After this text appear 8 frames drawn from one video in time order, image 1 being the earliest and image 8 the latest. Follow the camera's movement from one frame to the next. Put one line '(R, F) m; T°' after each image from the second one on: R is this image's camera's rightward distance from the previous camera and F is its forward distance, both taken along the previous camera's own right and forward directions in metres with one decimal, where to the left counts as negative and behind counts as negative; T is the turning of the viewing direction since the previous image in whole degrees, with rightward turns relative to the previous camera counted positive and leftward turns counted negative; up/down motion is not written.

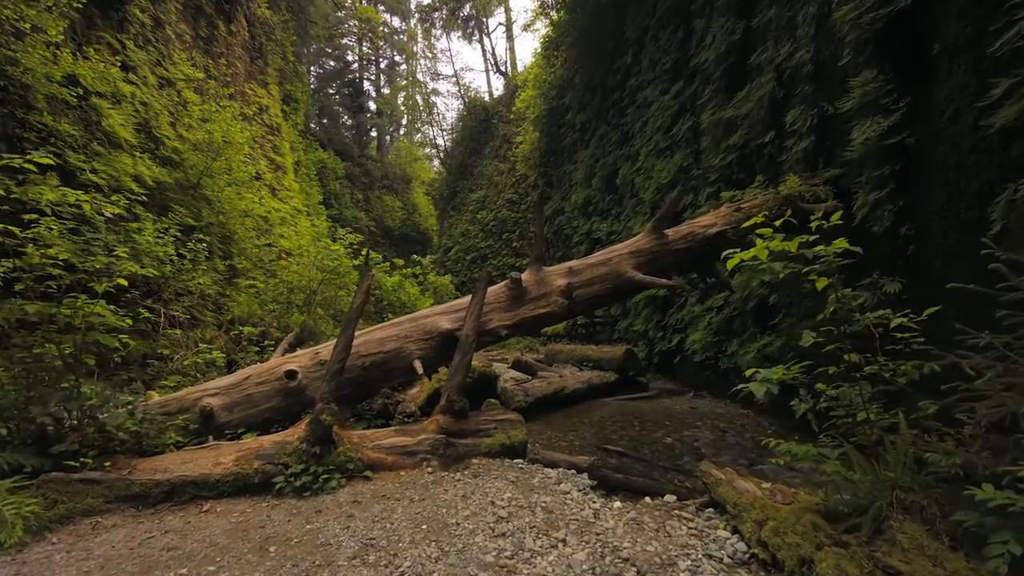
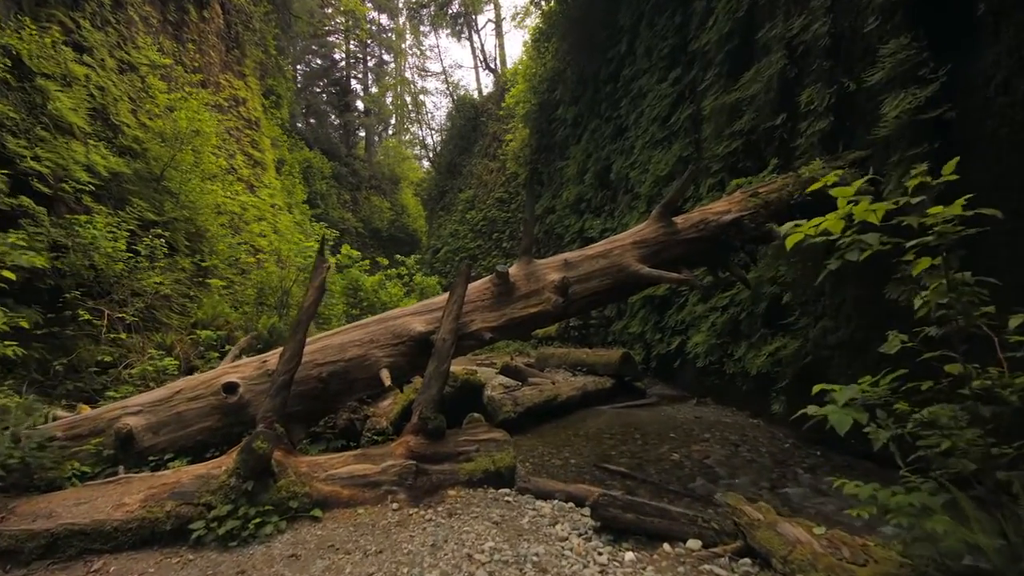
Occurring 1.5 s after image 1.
(0.0, +0.6) m; +1°
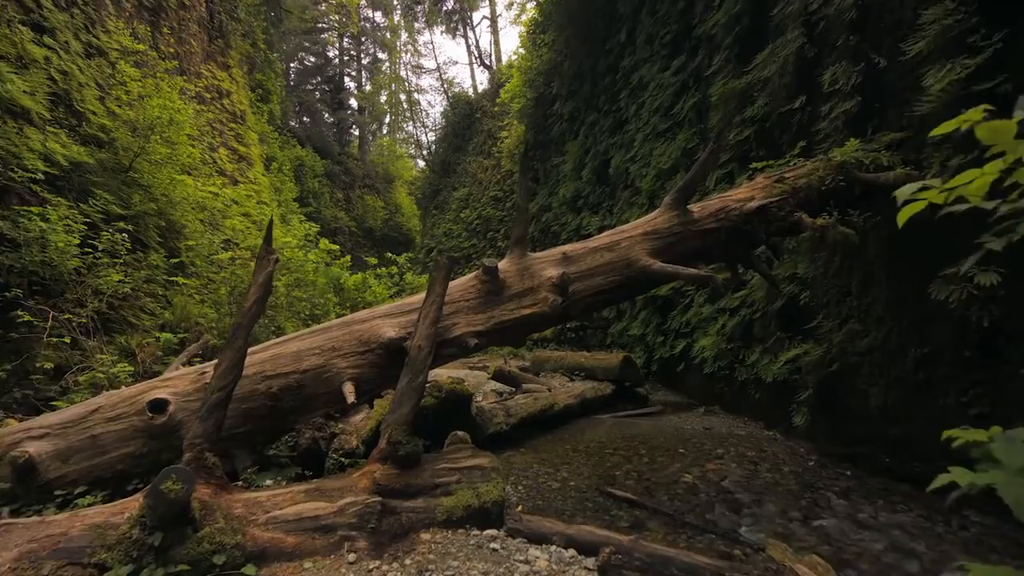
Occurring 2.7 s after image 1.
(0.0, +0.5) m; 0°
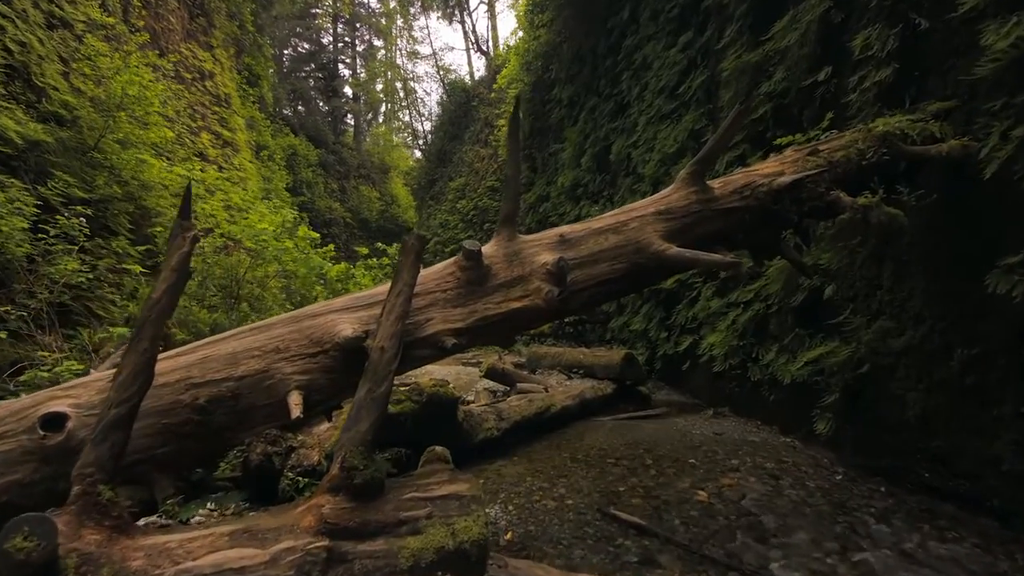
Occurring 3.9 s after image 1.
(+0.1, +0.5) m; 0°
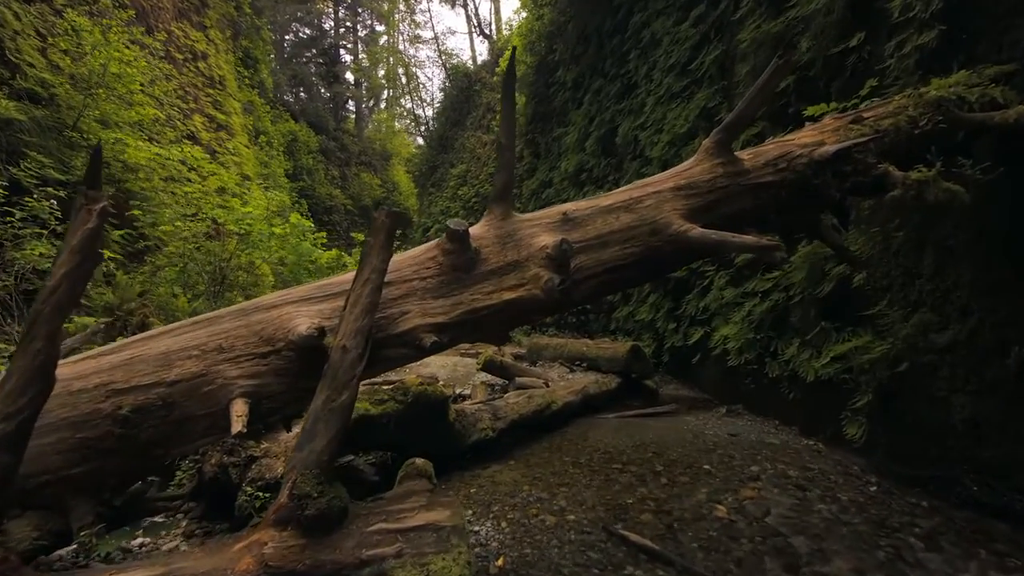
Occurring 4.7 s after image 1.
(0.0, +0.4) m; 0°
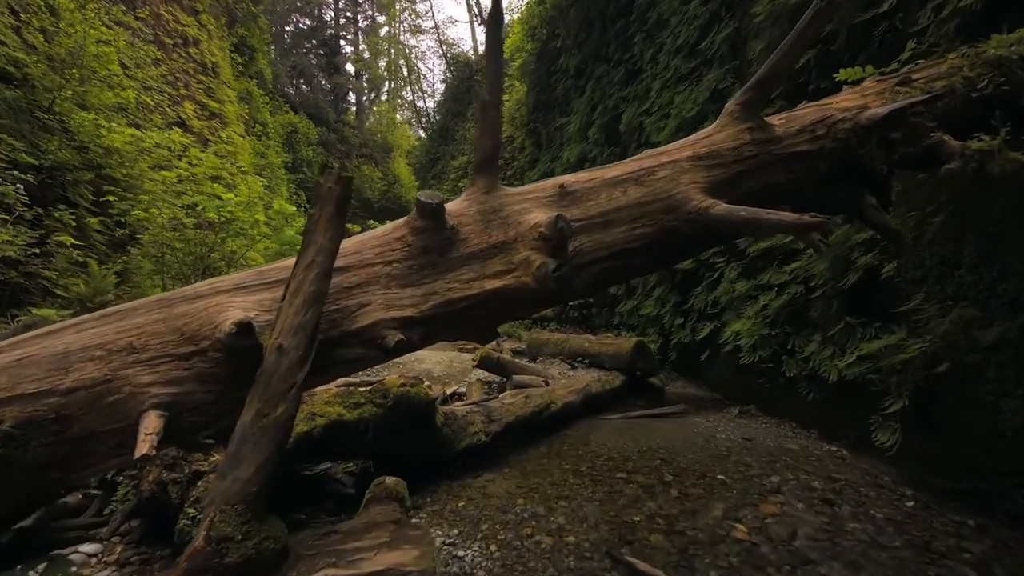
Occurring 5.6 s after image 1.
(+0.1, +0.4) m; 0°
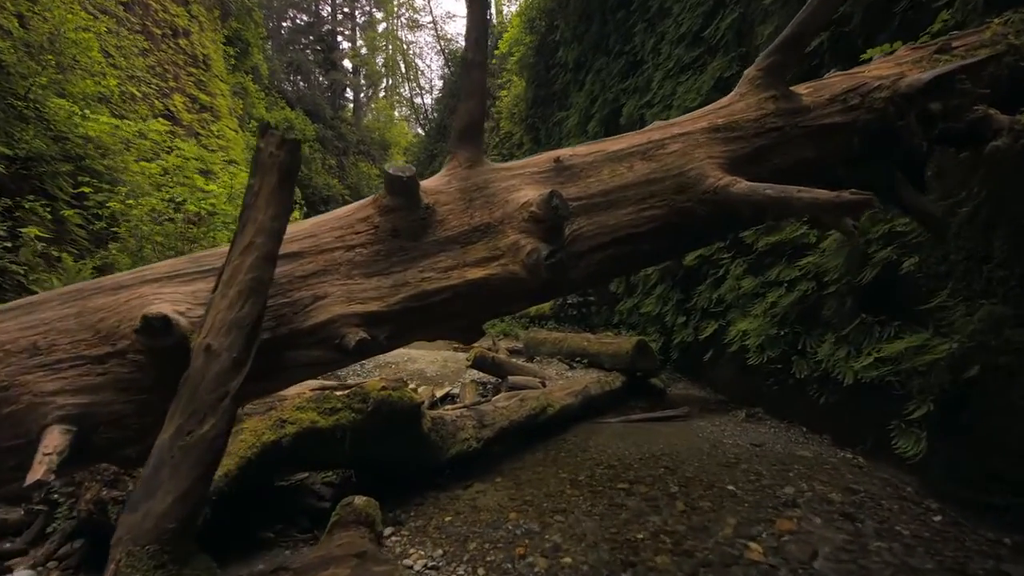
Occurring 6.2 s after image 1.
(0.0, +0.3) m; 0°
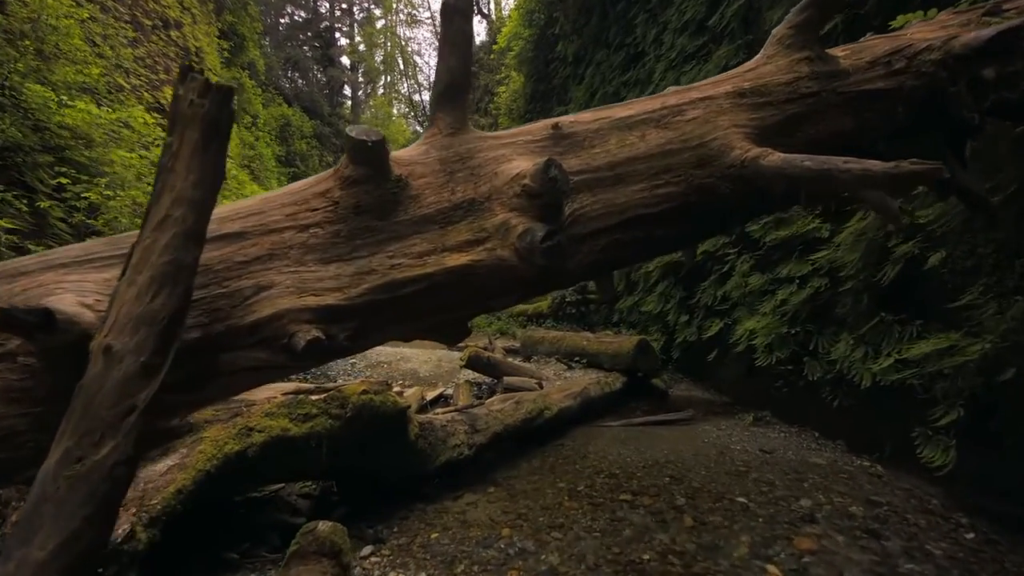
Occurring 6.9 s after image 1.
(0.0, +0.2) m; 0°
